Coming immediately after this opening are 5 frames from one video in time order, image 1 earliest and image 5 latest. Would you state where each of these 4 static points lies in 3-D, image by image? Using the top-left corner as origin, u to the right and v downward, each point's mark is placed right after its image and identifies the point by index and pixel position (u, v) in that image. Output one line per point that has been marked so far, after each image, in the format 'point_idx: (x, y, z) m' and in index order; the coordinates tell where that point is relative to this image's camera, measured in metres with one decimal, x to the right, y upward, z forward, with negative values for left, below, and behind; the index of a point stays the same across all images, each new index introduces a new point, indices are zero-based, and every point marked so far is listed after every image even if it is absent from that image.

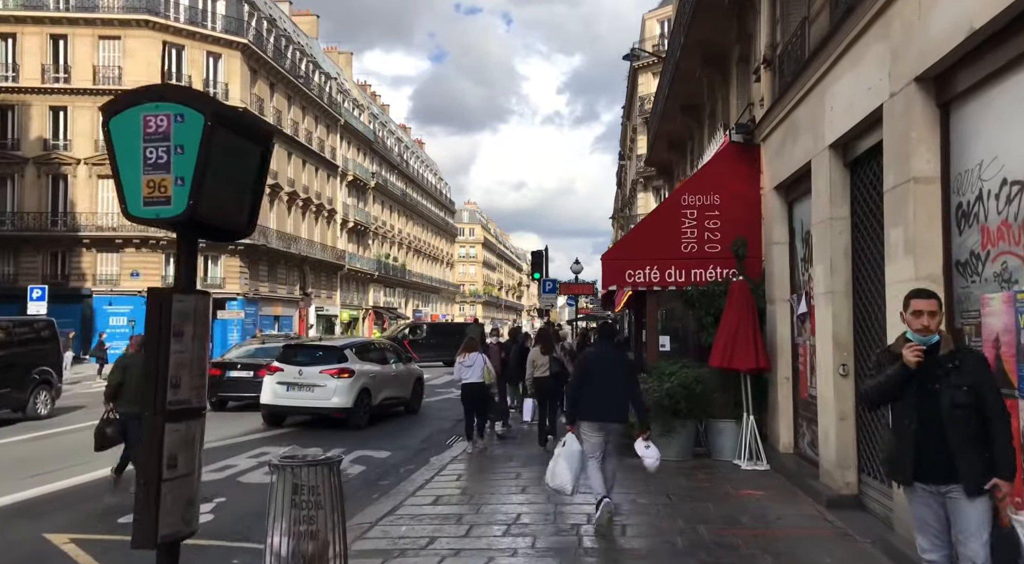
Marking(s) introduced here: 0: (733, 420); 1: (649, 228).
0: (+2.8, -1.7, +9.7) m
1: (+1.9, +0.7, +10.5) m
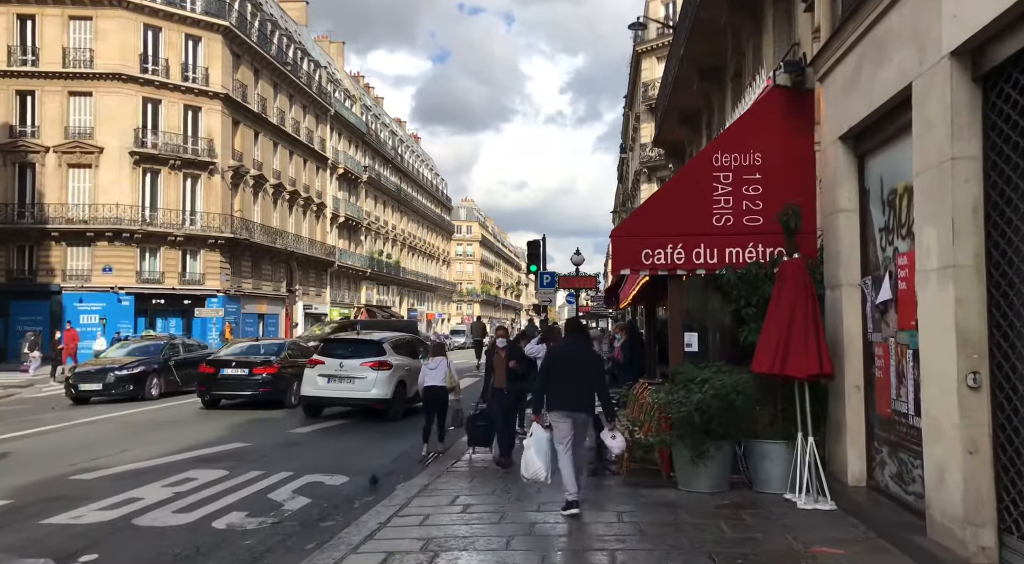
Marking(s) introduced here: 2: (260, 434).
0: (+2.6, -1.5, +7.5) m
1: (+1.7, +0.9, +8.3) m
2: (-4.1, -2.5, +12.5) m
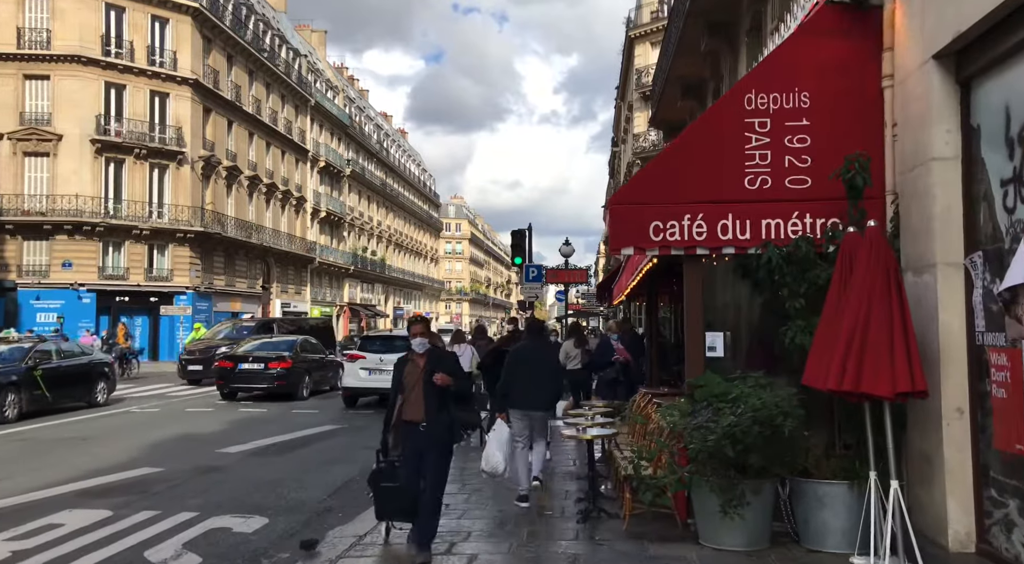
0: (+2.3, -1.4, +5.4) m
1: (+1.4, +1.1, +6.3) m
2: (-4.4, -2.3, +10.4) m
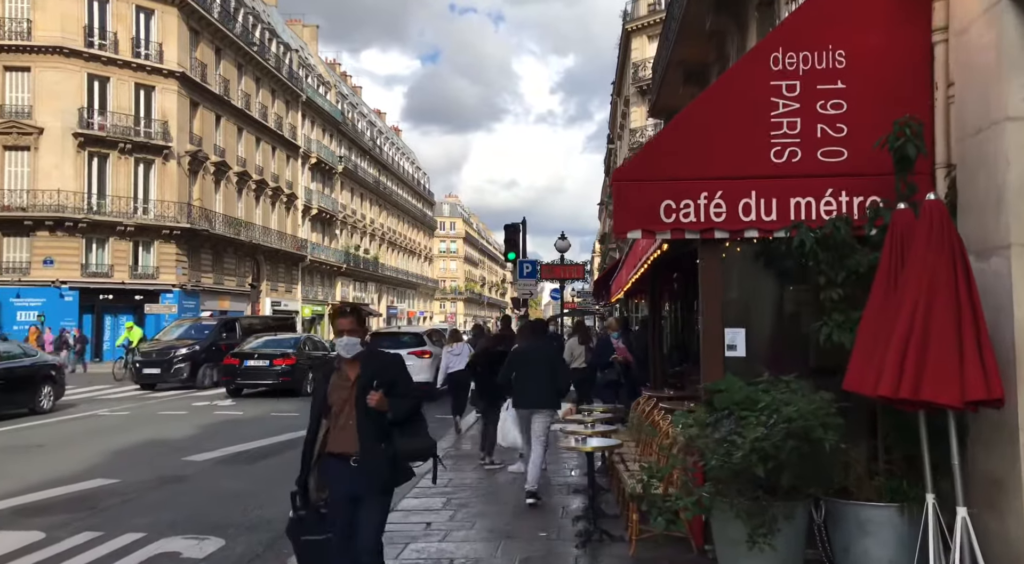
0: (+2.2, -1.3, +4.6) m
1: (+1.3, +1.2, +5.4) m
2: (-4.5, -2.2, +9.5) m
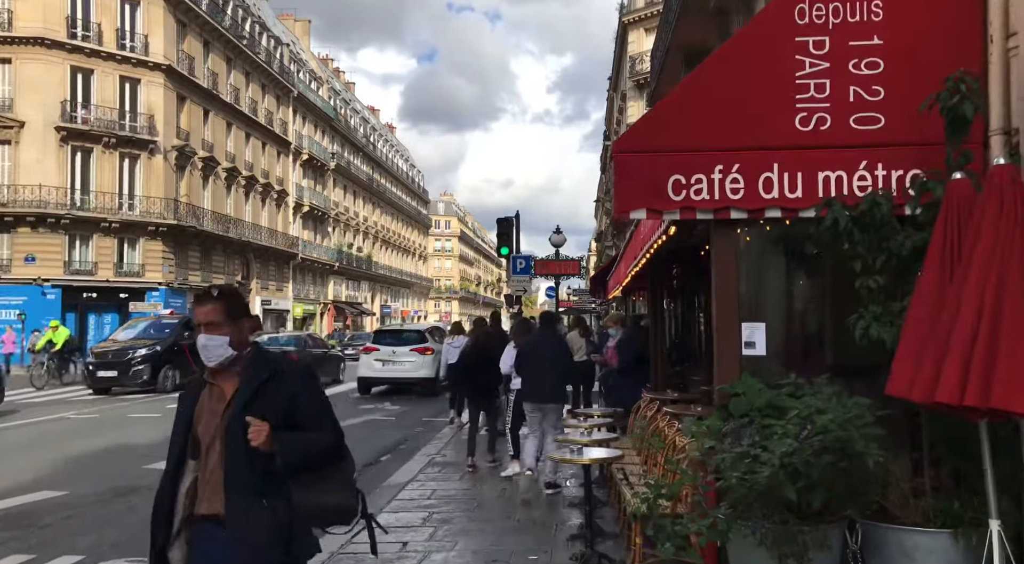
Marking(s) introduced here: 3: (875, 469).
0: (+2.2, -1.2, +3.9) m
1: (+1.3, +1.2, +4.7) m
2: (-4.6, -2.2, +8.7) m
3: (+1.8, -0.9, +3.9) m
